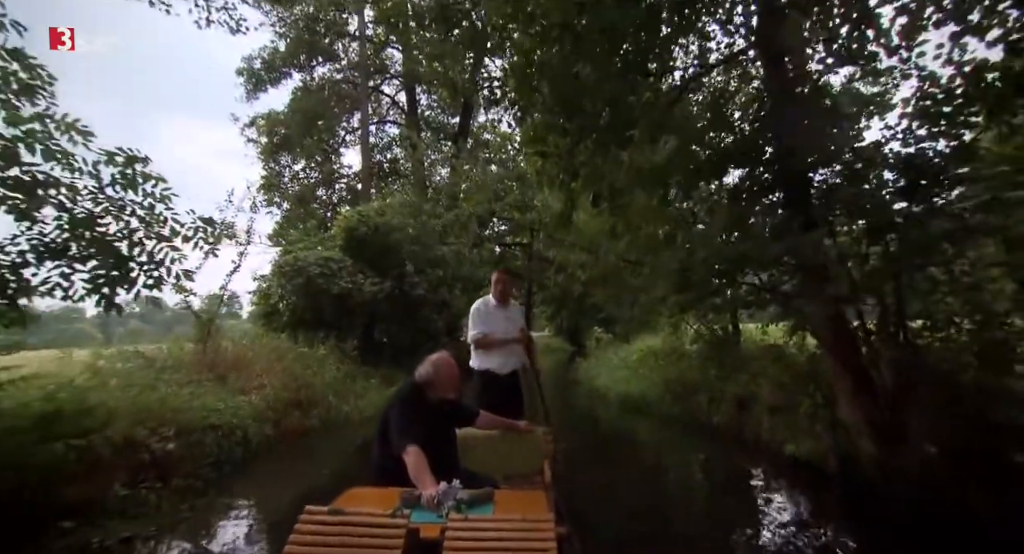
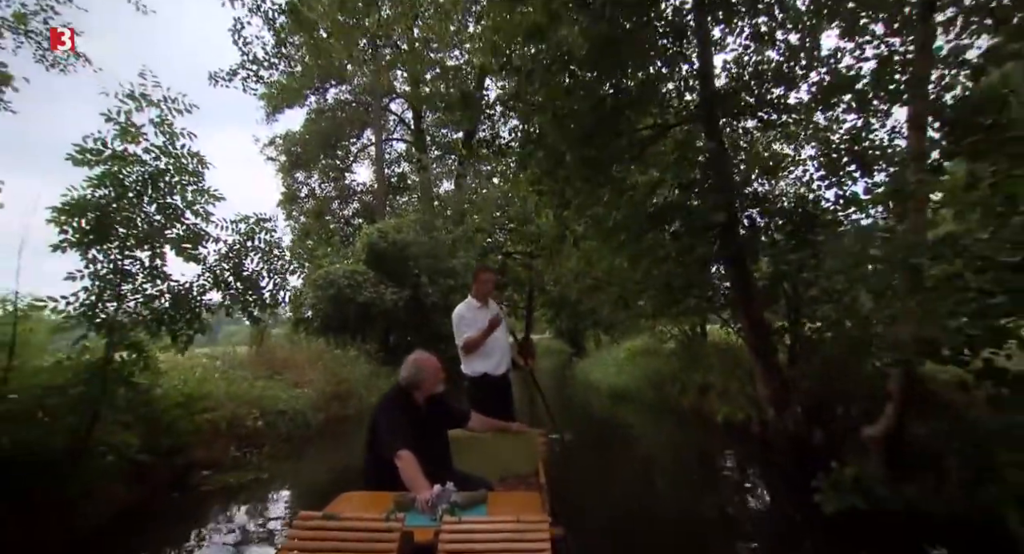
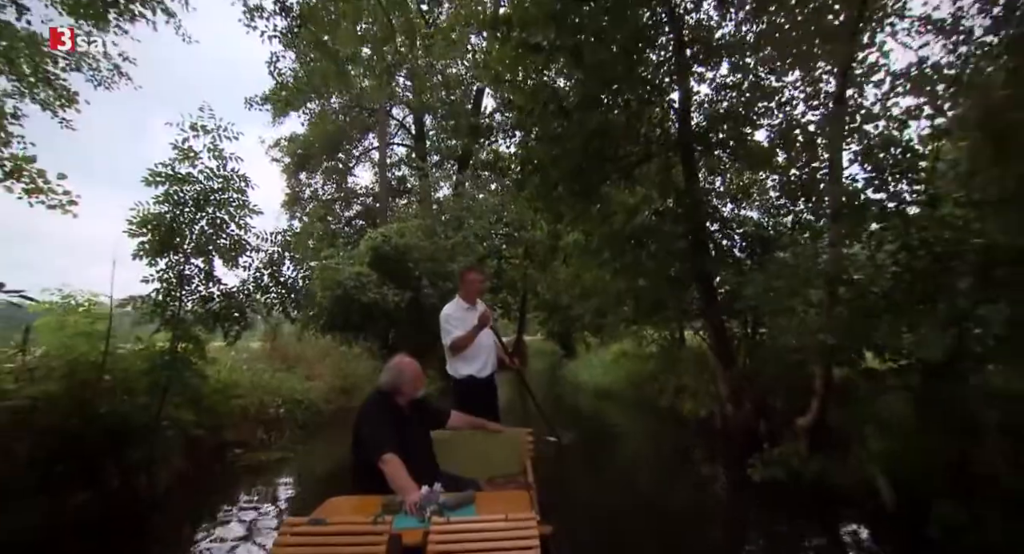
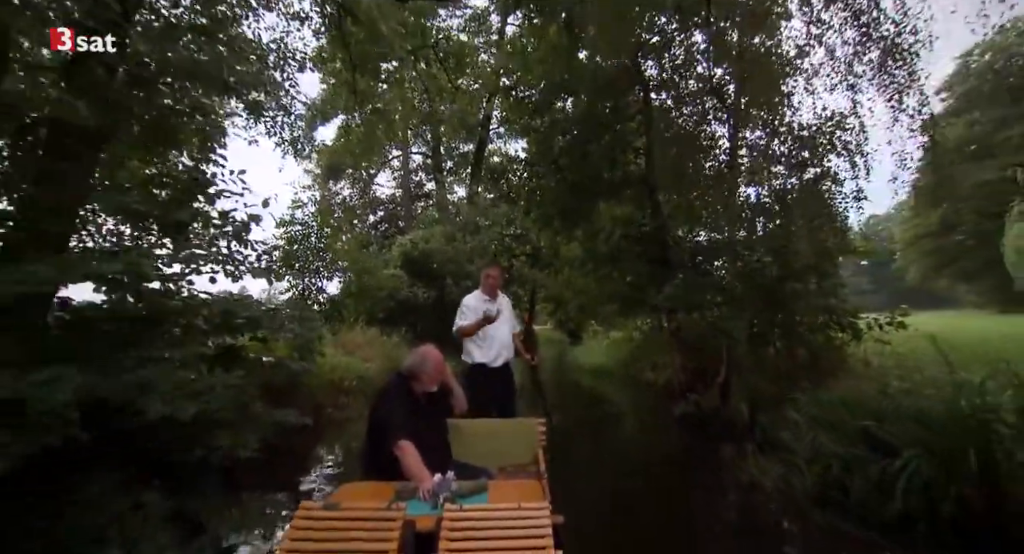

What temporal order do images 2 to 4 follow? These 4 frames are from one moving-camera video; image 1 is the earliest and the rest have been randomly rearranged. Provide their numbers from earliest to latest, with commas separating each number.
2, 3, 4
